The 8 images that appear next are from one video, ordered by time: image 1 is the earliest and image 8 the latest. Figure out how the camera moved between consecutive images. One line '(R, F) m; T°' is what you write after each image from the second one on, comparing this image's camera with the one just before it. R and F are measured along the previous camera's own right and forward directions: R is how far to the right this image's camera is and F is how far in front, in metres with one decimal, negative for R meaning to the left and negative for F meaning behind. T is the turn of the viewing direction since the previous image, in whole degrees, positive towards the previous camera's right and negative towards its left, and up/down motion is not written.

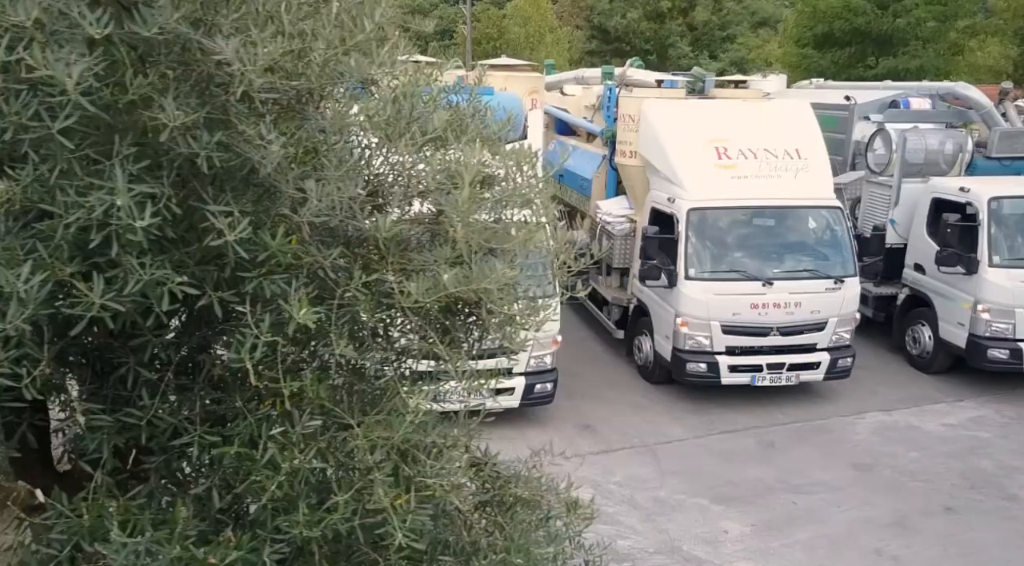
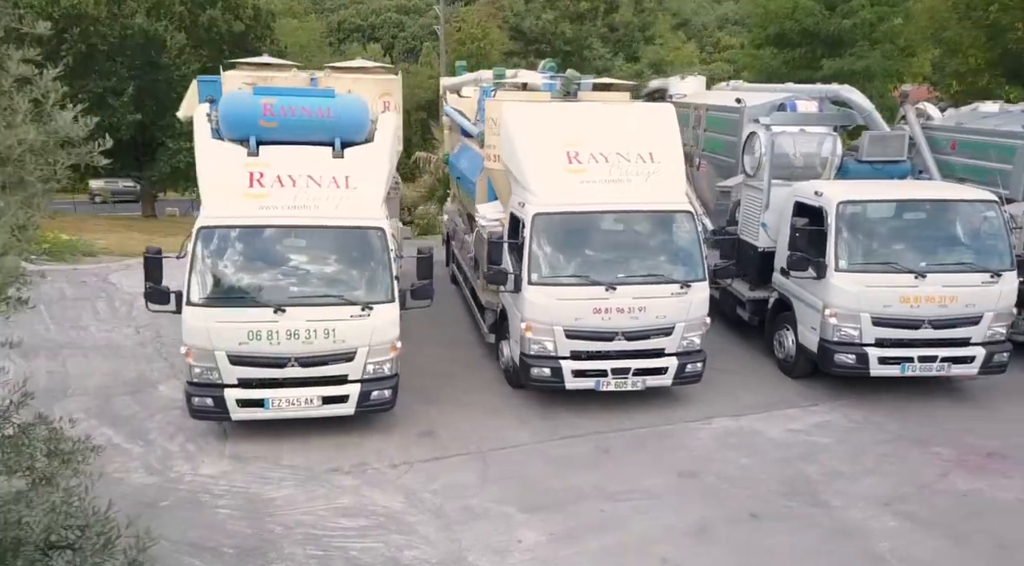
(+1.4, +0.1) m; +1°
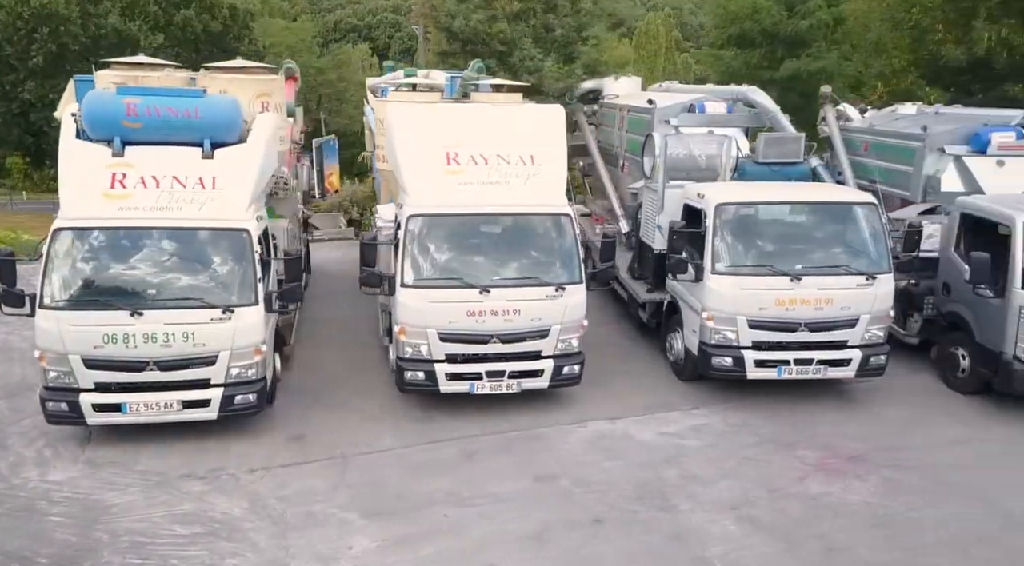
(+1.2, +0.1) m; +1°
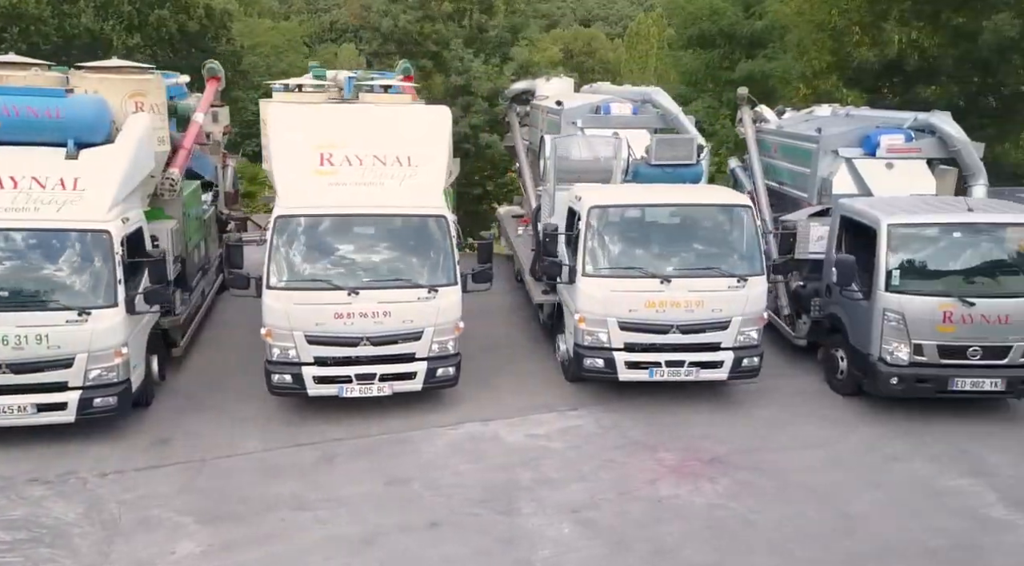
(+1.2, 0.0) m; +1°
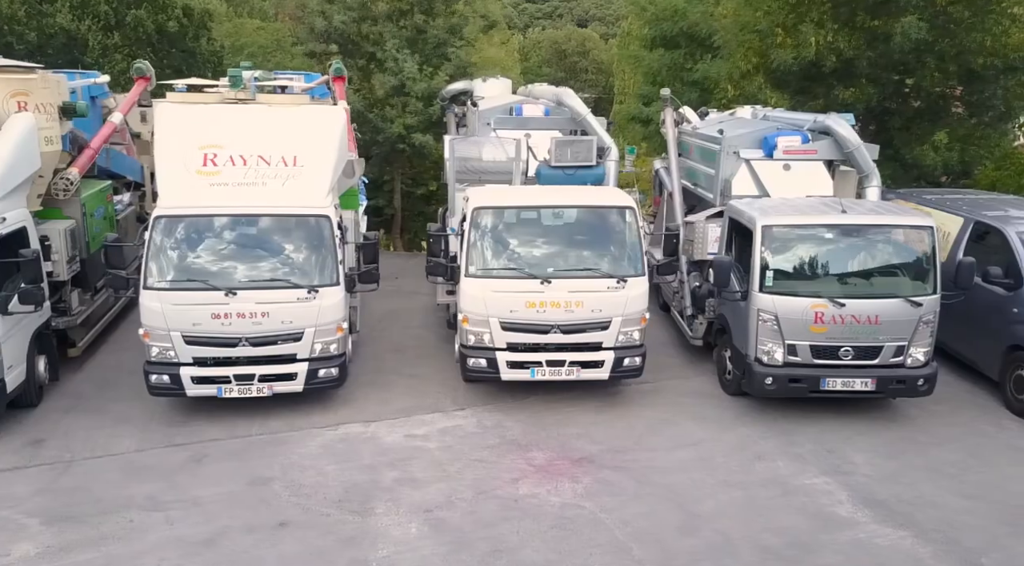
(+1.1, 0.0) m; +1°
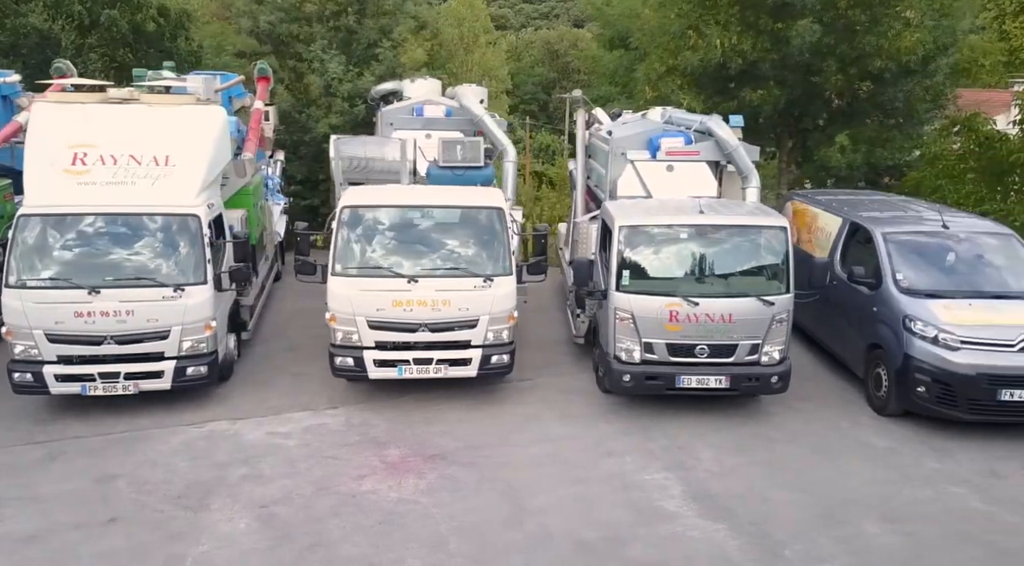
(+1.3, -0.1) m; +1°
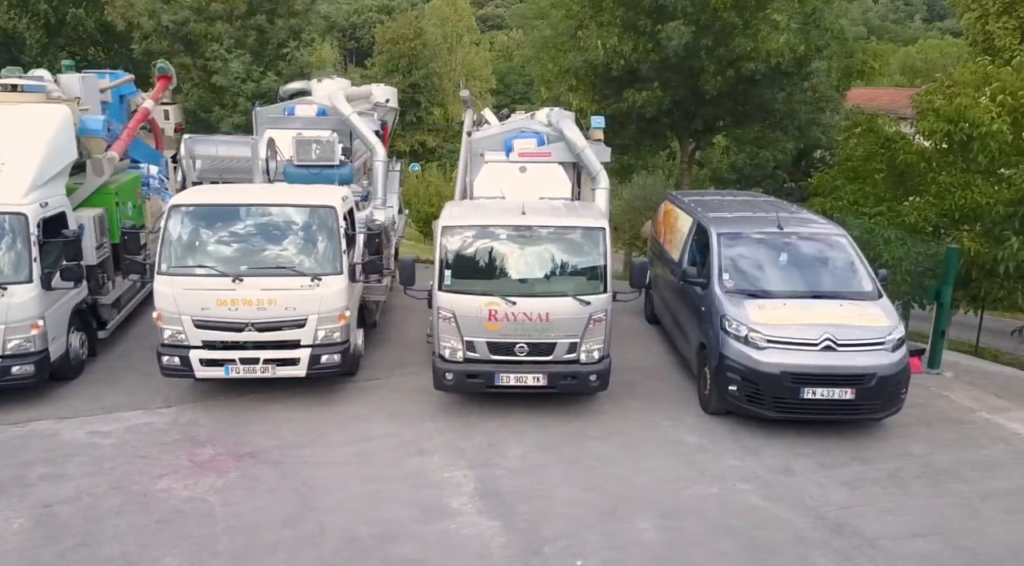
(+1.6, 0.0) m; +1°
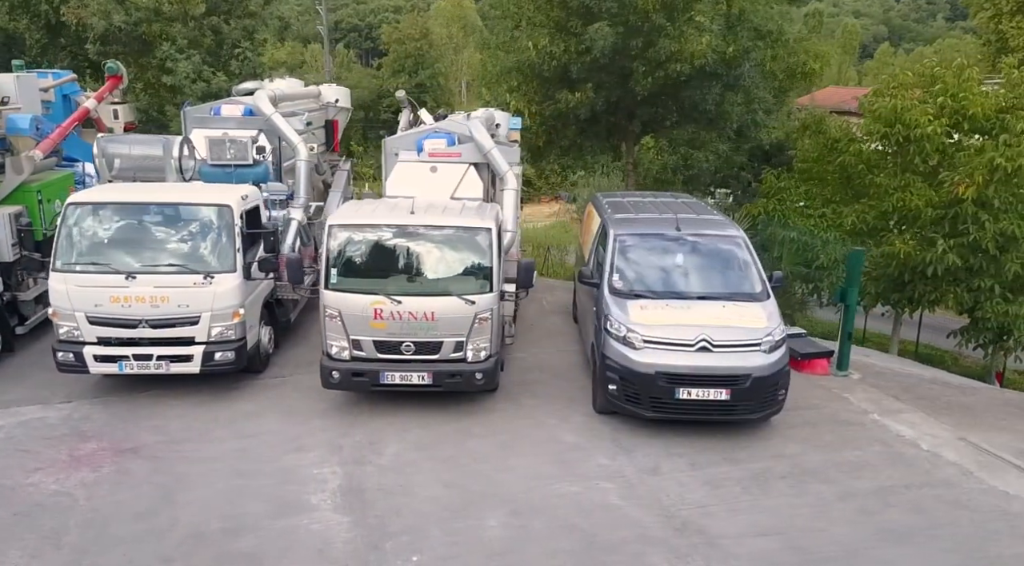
(+1.2, -0.1) m; -1°
